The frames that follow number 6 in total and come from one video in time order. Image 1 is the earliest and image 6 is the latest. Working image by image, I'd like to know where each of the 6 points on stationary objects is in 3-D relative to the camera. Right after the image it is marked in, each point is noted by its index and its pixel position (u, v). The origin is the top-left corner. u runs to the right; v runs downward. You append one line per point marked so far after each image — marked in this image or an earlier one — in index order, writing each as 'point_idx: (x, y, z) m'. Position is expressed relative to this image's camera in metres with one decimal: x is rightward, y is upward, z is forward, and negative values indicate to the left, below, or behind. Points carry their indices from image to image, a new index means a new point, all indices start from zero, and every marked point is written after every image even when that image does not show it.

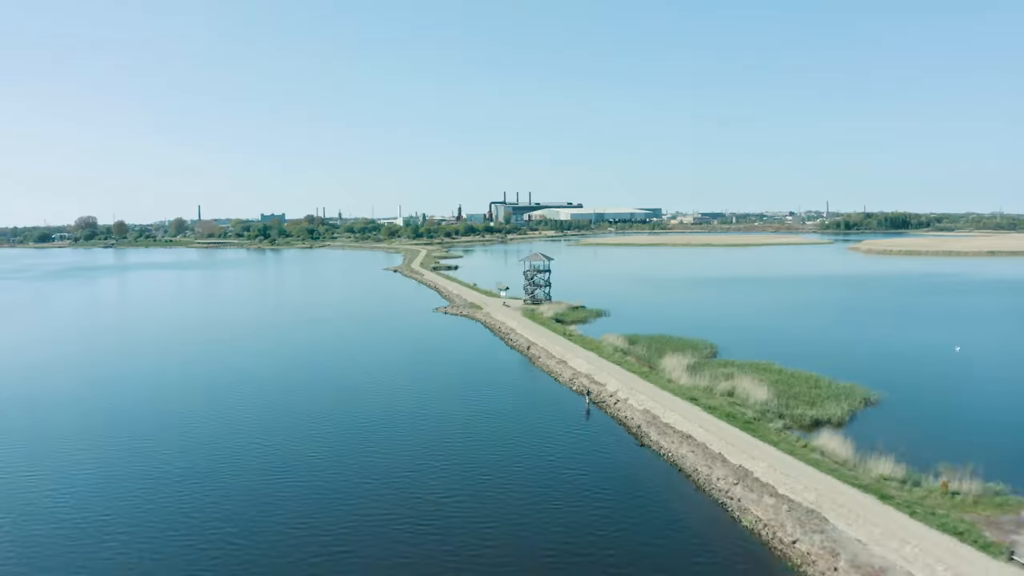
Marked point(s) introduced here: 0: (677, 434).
0: (+5.0, -4.4, +19.9) m
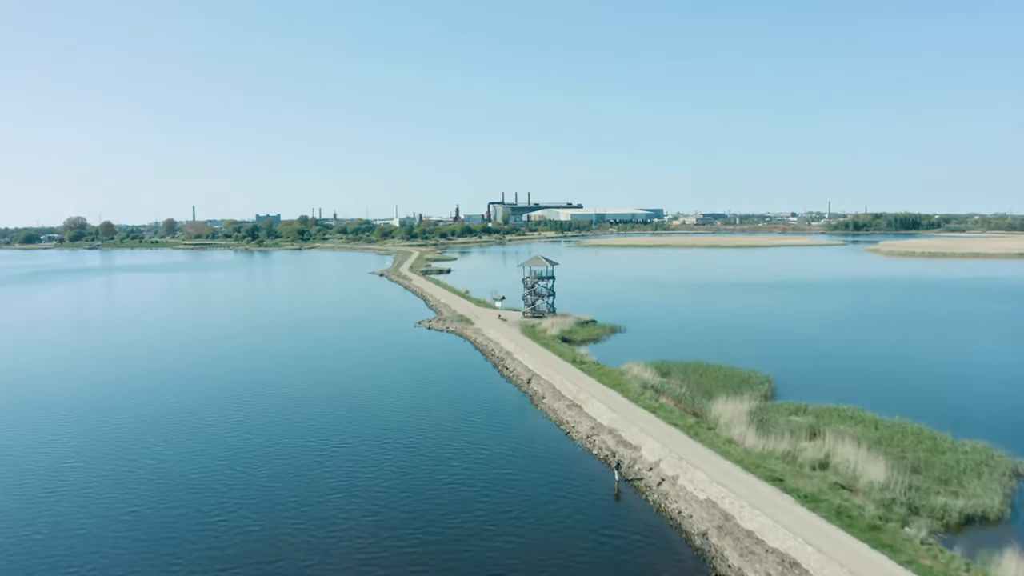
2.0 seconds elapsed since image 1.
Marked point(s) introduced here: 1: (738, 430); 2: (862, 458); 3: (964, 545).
0: (+4.8, -5.0, +12.5) m
1: (+6.3, -3.9, +18.4) m
2: (+8.8, -4.3, +16.7) m
3: (+9.1, -5.1, +13.4) m
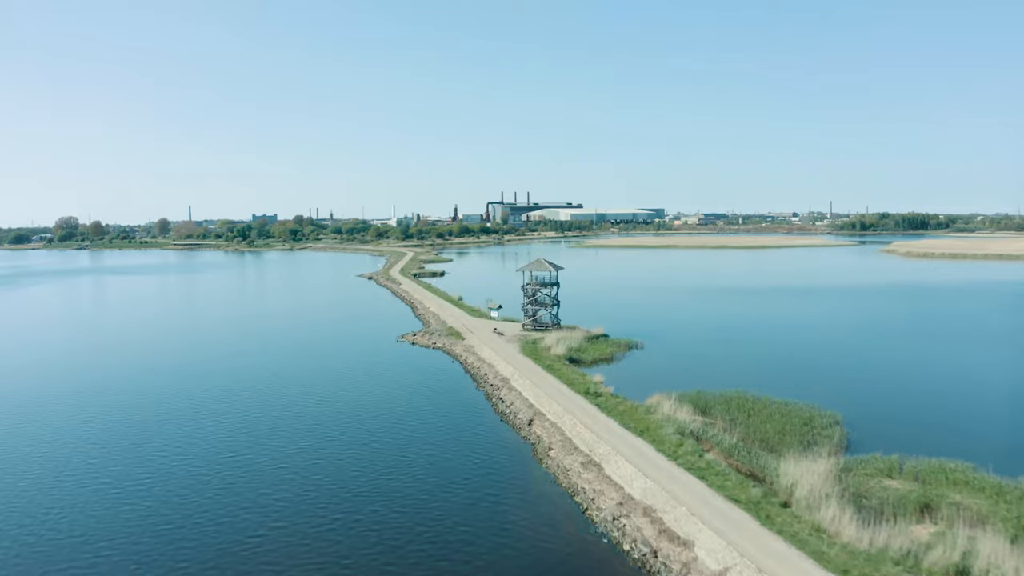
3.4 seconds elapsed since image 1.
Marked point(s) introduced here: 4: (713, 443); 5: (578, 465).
0: (+4.8, -5.4, +7.1) m
1: (+6.2, -4.4, +13.0) m
2: (+8.8, -4.7, +11.4) m
3: (+9.1, -5.6, +8.1) m
4: (+5.2, -4.0, +17.2) m
5: (+1.7, -4.5, +17.1) m
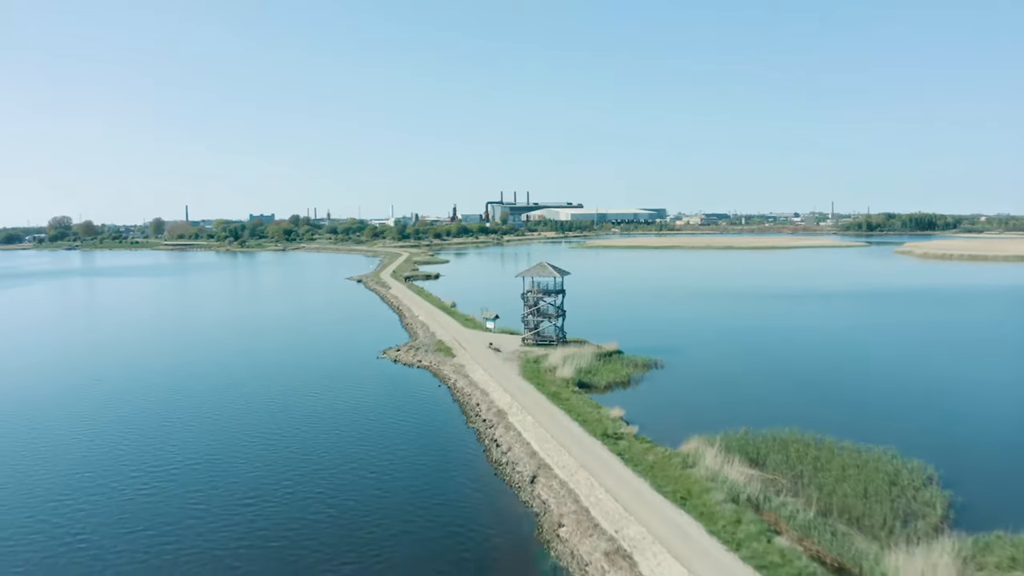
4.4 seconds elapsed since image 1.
0: (+4.7, -5.8, +2.6) m
1: (+6.1, -4.7, +8.5) m
2: (+8.7, -5.1, +6.9) m
3: (+9.0, -5.9, +3.6) m
4: (+5.1, -4.3, +12.7) m
5: (+1.6, -4.9, +12.6) m
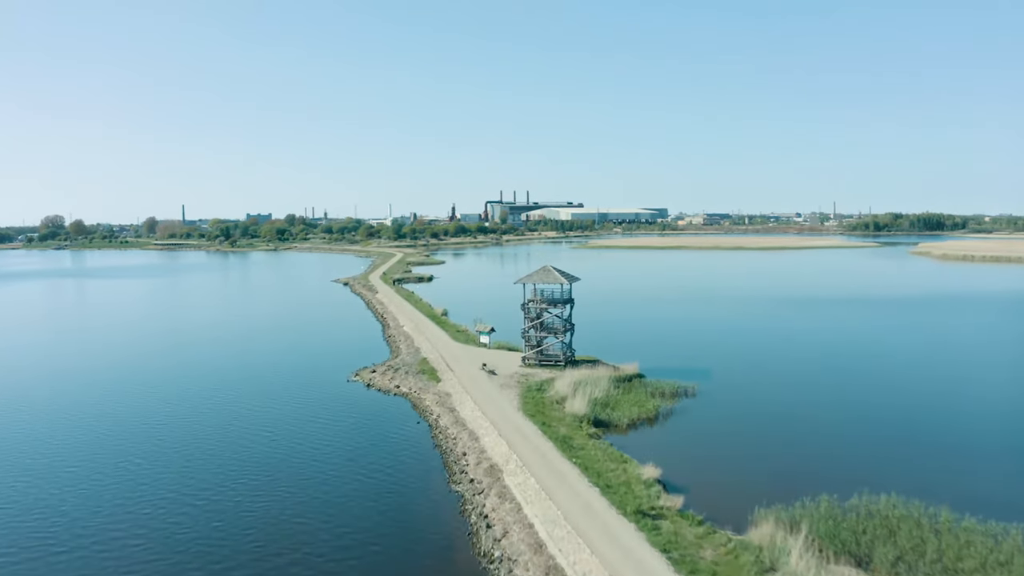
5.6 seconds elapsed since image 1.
0: (+4.7, -6.1, -2.2) m
1: (+6.1, -5.1, +3.7) m
2: (+8.6, -5.4, +2.1) m
3: (+8.9, -6.3, -1.3) m
4: (+5.1, -4.7, +7.8) m
5: (+1.6, -5.2, +7.7) m
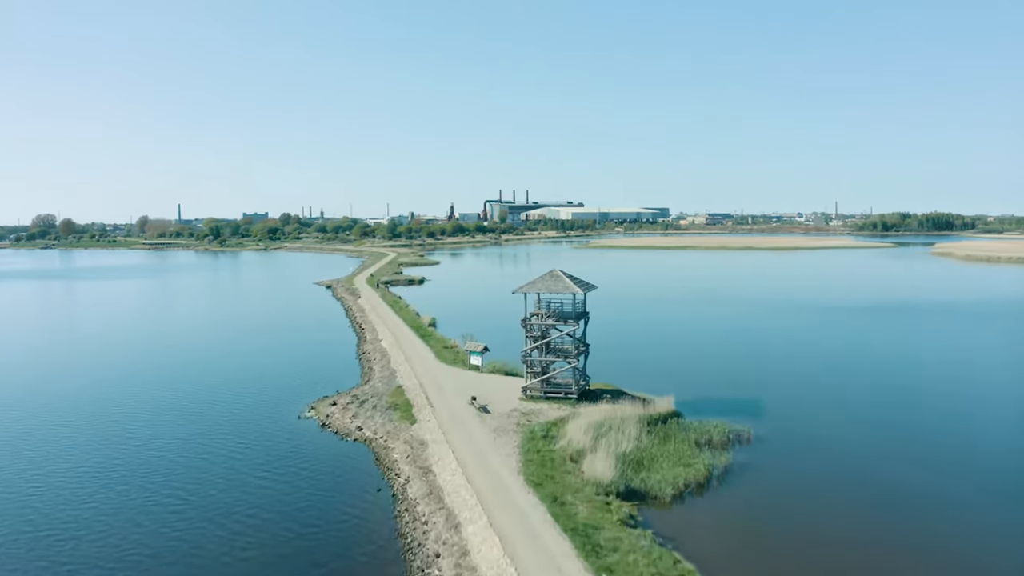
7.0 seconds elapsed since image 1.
0: (+4.6, -6.4, -7.5) m
1: (+6.0, -5.4, -1.6) m
2: (+8.6, -5.7, -3.2) m
3: (+8.9, -6.6, -6.6) m
4: (+5.0, -5.0, +2.5) m
5: (+1.5, -5.5, +2.4) m
